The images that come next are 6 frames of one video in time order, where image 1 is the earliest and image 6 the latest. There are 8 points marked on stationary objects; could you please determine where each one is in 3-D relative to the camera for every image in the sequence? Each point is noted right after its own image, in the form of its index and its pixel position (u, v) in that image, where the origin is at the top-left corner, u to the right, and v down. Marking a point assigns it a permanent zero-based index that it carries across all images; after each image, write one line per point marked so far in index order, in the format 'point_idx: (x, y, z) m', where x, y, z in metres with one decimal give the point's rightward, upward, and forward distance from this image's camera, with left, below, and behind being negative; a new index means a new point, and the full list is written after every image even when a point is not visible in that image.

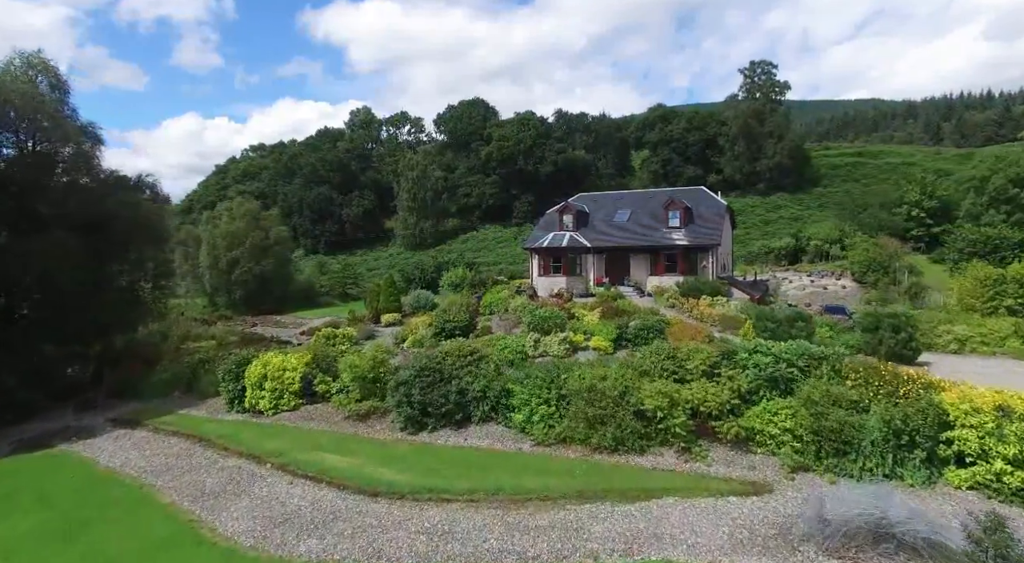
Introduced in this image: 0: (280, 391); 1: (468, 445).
0: (-6.8, -3.2, +17.5) m
1: (-1.0, -3.8, +13.5) m
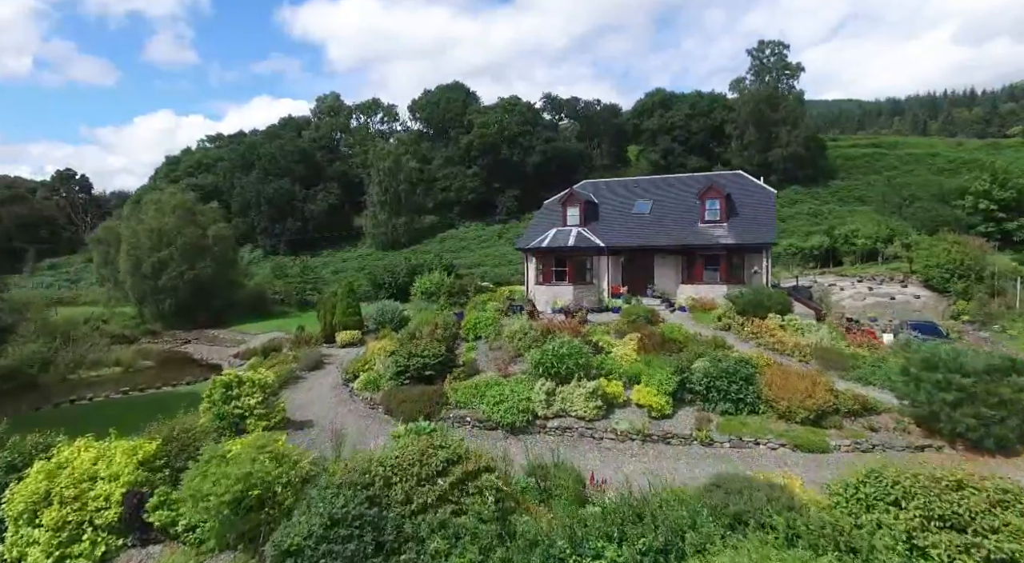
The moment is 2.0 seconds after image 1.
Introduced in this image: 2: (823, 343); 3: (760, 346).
0: (-6.6, -3.7, +9.0) m
1: (-0.7, -4.2, +5.3) m
2: (+9.2, -1.8, +17.6) m
3: (+7.6, -2.0, +18.3) m
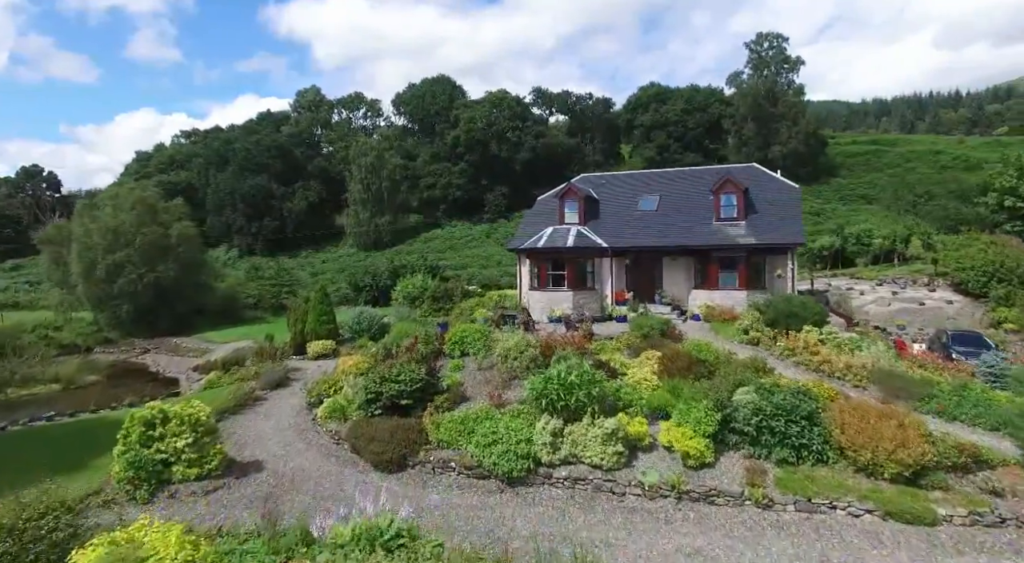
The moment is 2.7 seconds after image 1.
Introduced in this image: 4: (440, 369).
0: (-6.6, -4.0, +5.7) m
1: (-0.5, -4.5, +2.1) m
2: (+9.1, -2.0, +14.6) m
3: (+7.5, -2.2, +15.3) m
4: (-2.1, -2.6, +17.2) m
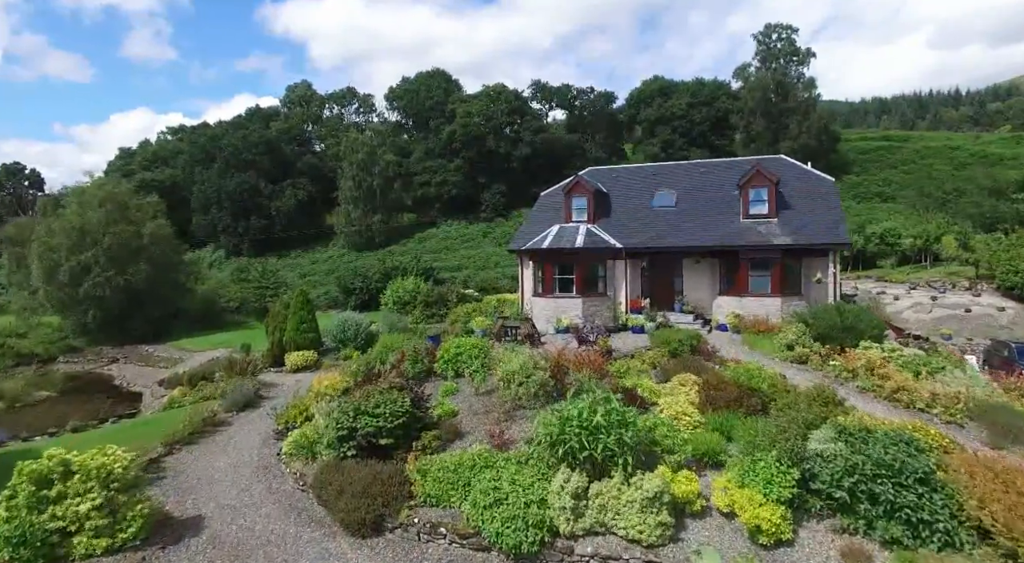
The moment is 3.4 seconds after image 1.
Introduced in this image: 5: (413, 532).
0: (-6.4, -4.2, +2.8) m
1: (-0.3, -4.7, -0.8) m
2: (+9.2, -2.2, +11.7) m
3: (+7.6, -2.4, +12.4) m
4: (-2.0, -2.8, +14.3) m
5: (-1.7, -4.3, +10.1) m
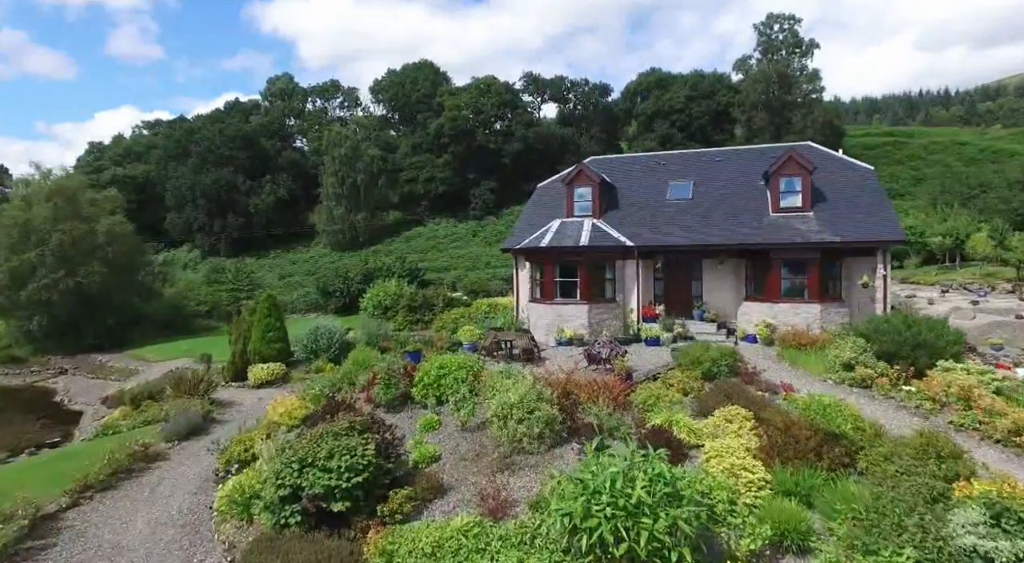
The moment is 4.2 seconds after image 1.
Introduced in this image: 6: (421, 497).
0: (-6.3, -4.3, -0.4) m
1: (-0.1, -4.8, -3.9) m
2: (+9.2, -2.3, +8.8) m
3: (+7.6, -2.5, +9.5) m
4: (-2.0, -2.9, +11.2) m
5: (-1.7, -4.4, +6.9) m
6: (-1.4, -3.3, +9.4) m
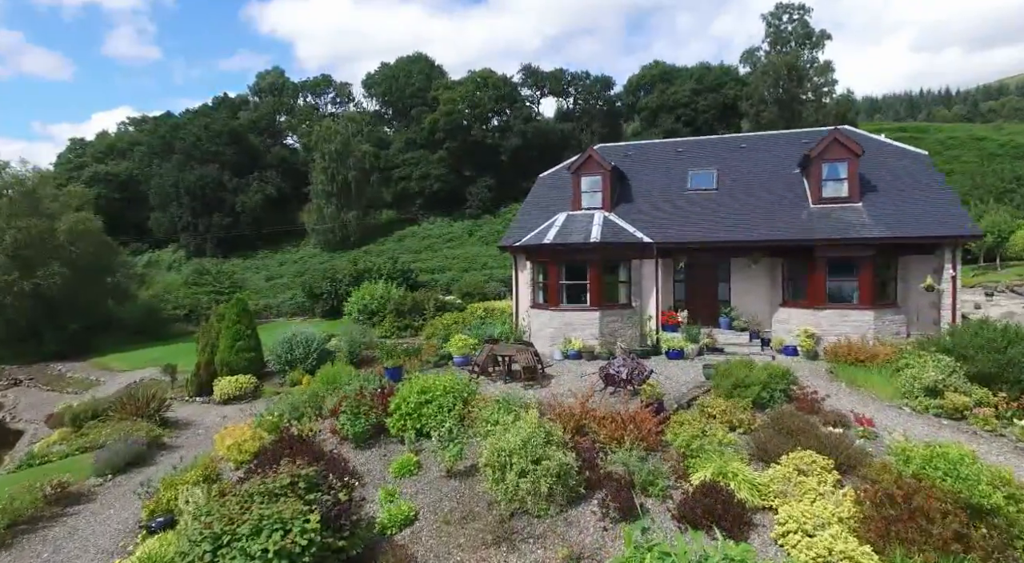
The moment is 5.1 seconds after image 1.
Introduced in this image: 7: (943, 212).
0: (-6.2, -4.3, -3.2) m
1: (-0.1, -4.8, -6.6) m
2: (+9.2, -2.4, +6.1) m
3: (+7.6, -2.6, +6.8) m
4: (-2.0, -2.9, +8.5) m
5: (-1.7, -4.4, +4.2) m
6: (-1.4, -3.4, +6.6) m
7: (+10.9, +1.8, +15.1) m
